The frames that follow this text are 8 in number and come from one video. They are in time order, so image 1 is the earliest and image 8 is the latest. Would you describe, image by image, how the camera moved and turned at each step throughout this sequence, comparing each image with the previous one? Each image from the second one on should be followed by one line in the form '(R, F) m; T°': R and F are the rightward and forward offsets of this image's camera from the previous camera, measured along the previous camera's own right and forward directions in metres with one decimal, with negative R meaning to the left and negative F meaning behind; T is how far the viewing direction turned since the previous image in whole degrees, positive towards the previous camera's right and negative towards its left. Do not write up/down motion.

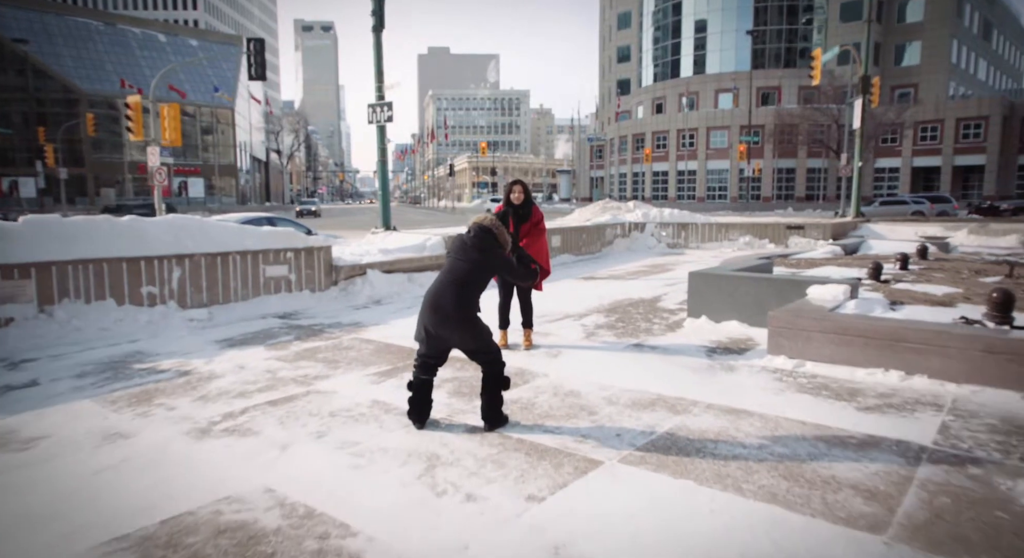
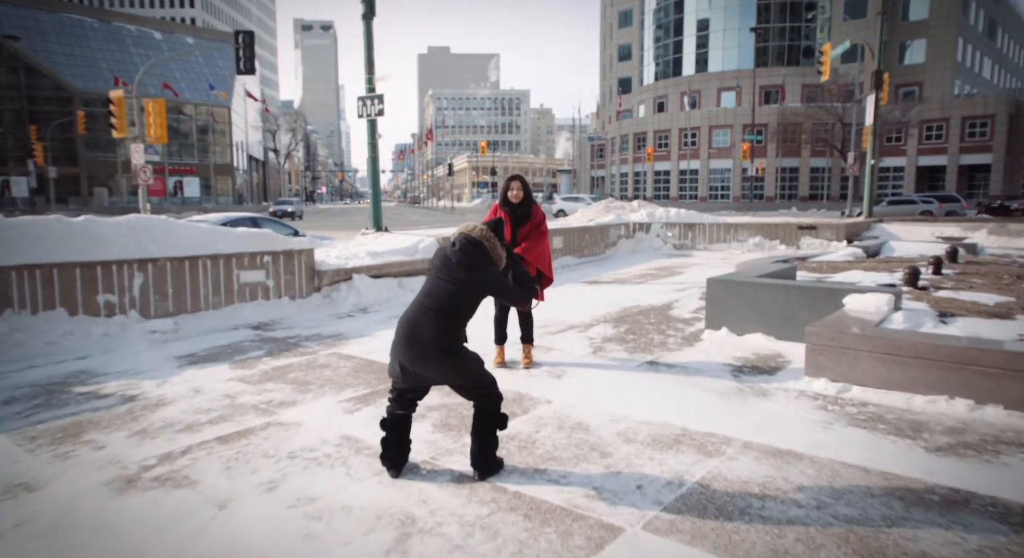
(0.0, +0.8) m; 0°
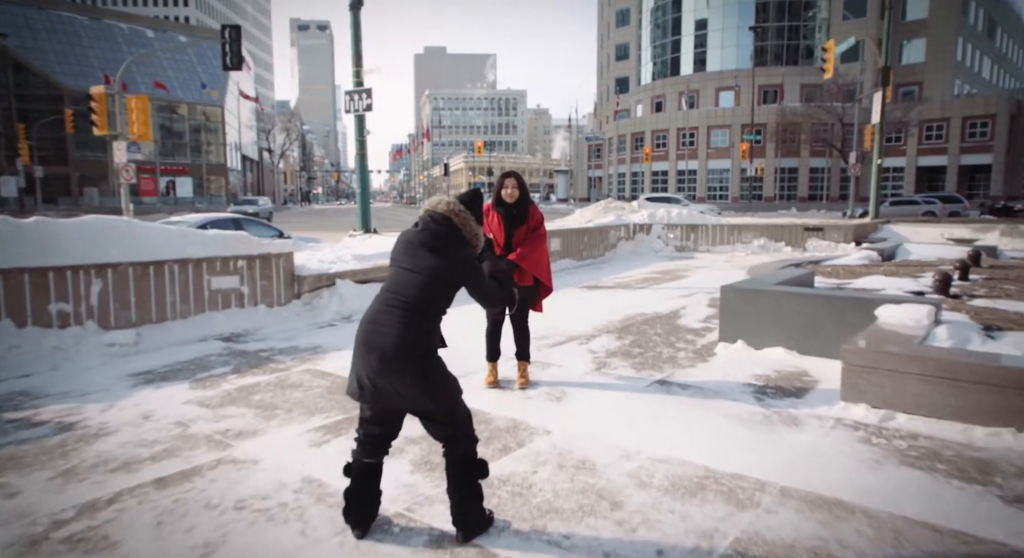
(0.0, +0.7) m; 0°
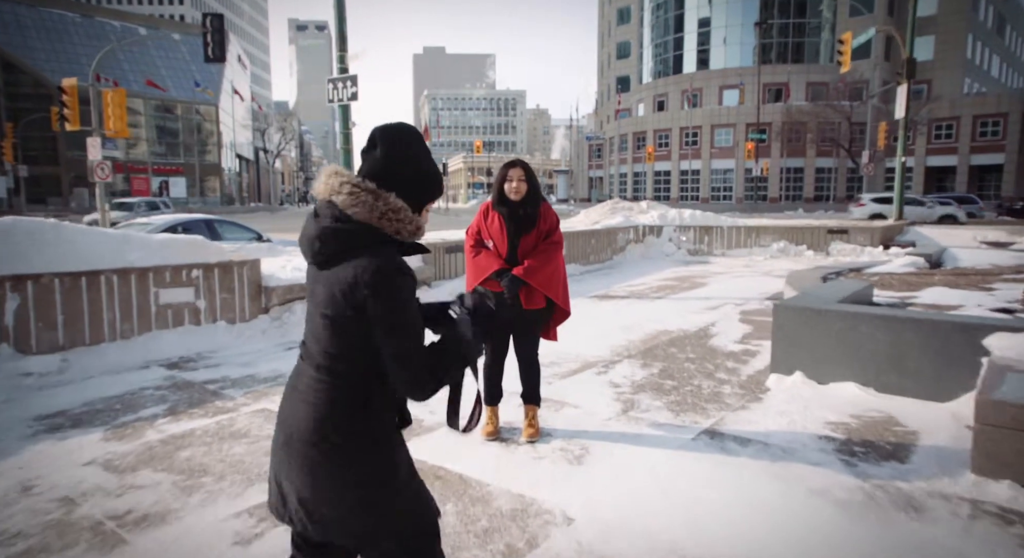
(0.0, +1.3) m; 0°
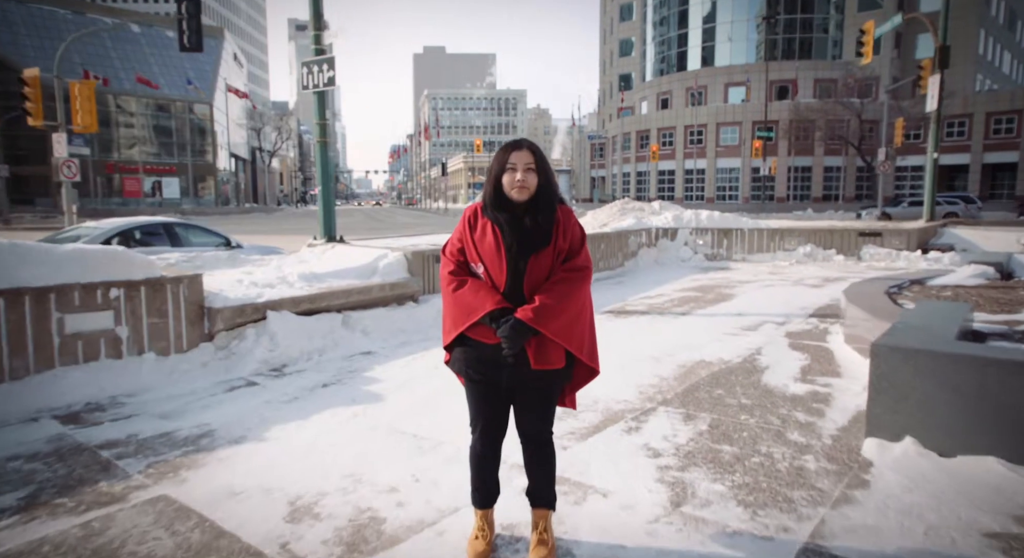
(0.0, +1.5) m; 0°
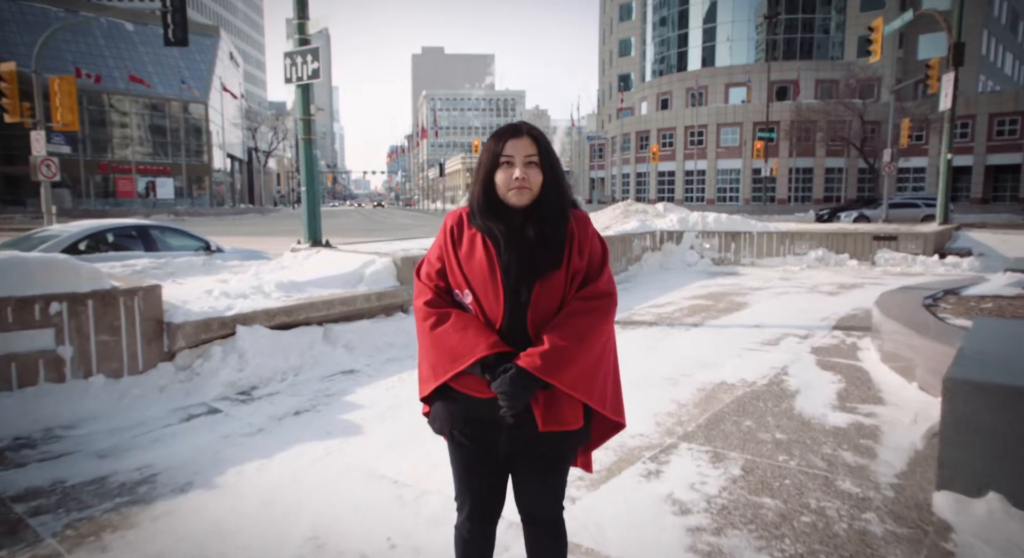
(0.0, +0.7) m; 0°
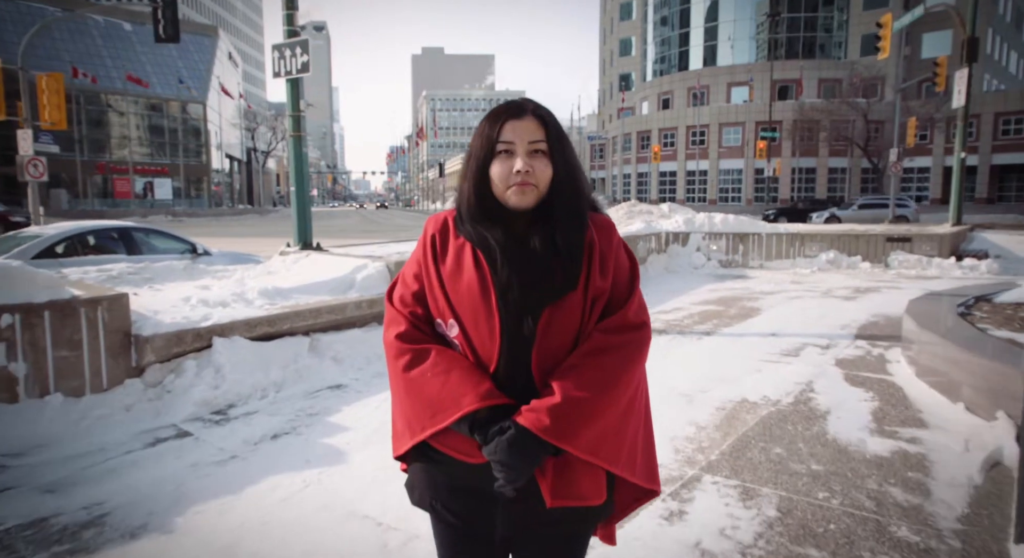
(0.0, +0.5) m; 0°
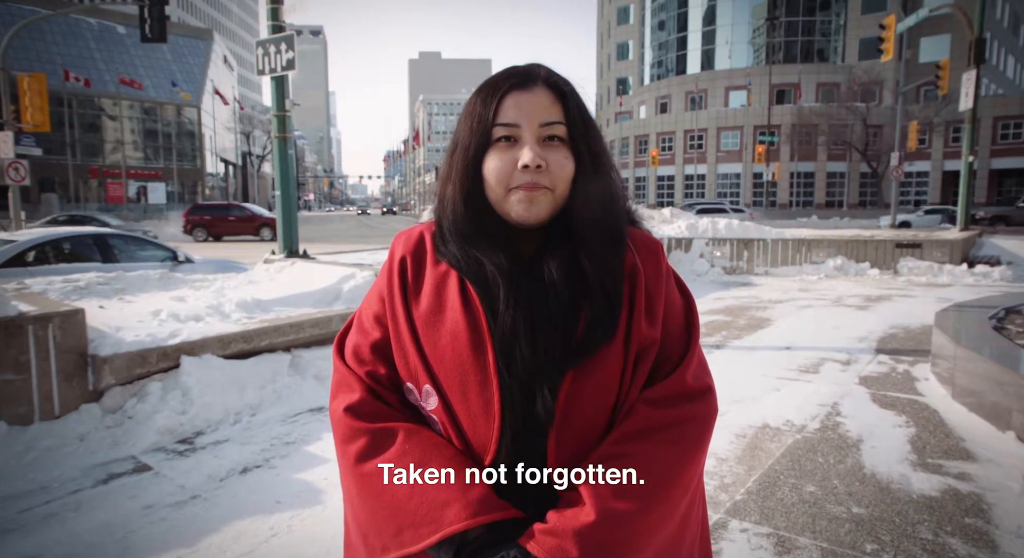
(0.0, +0.5) m; 0°
